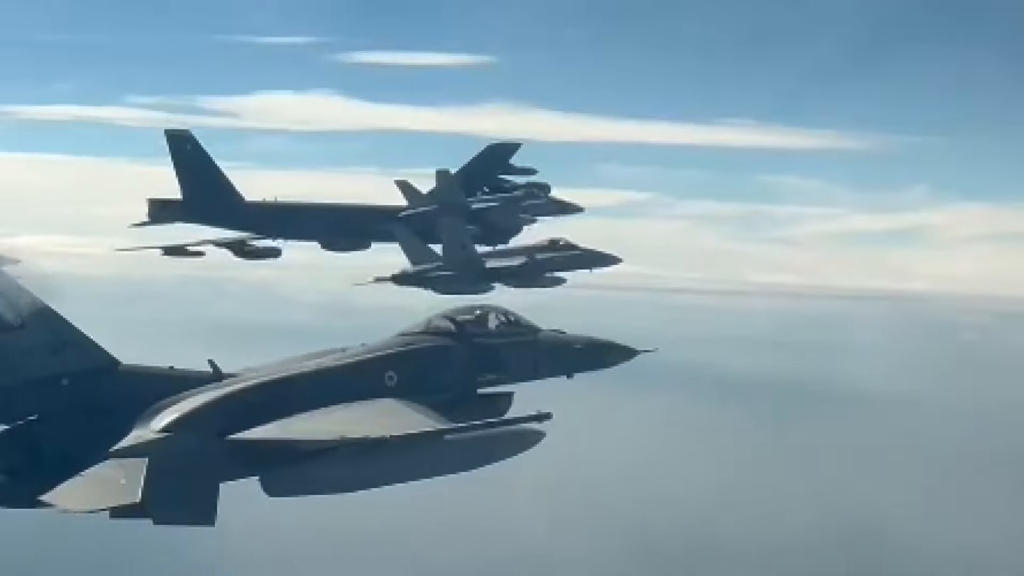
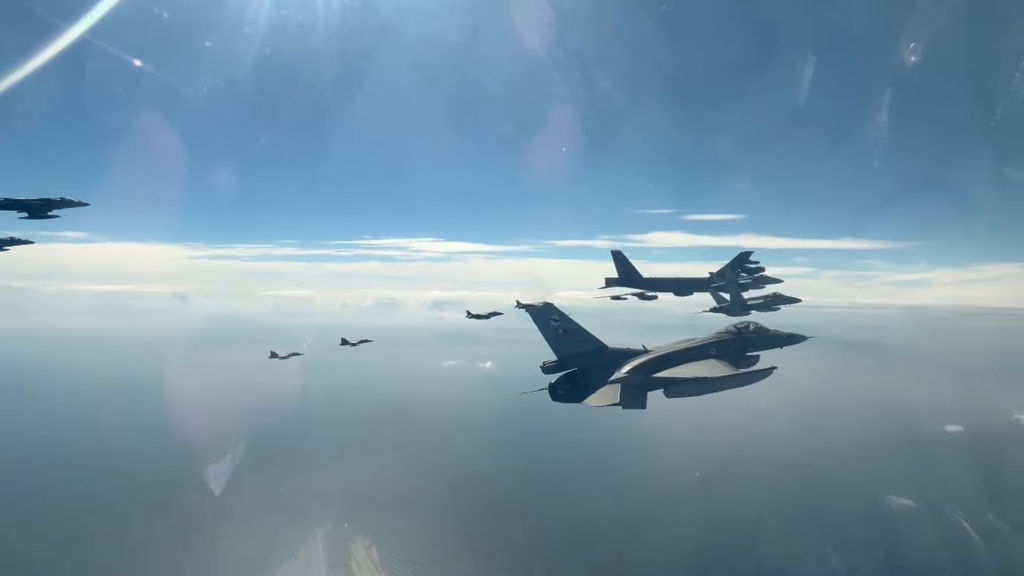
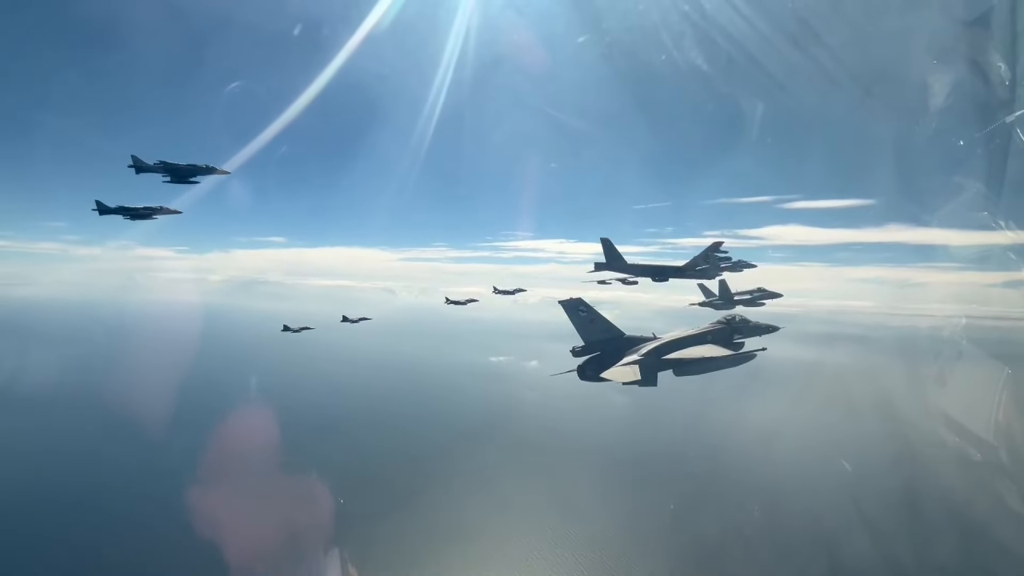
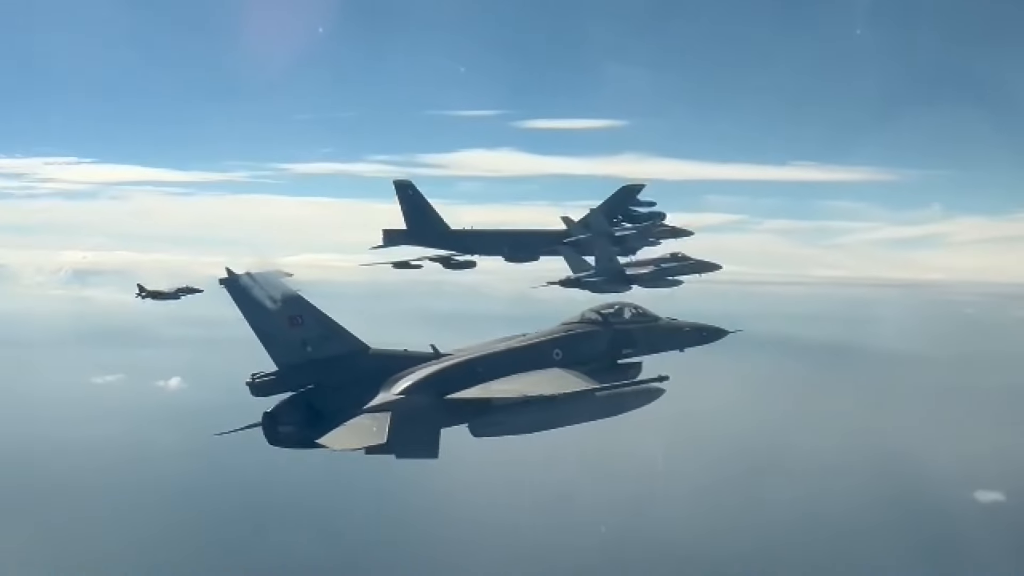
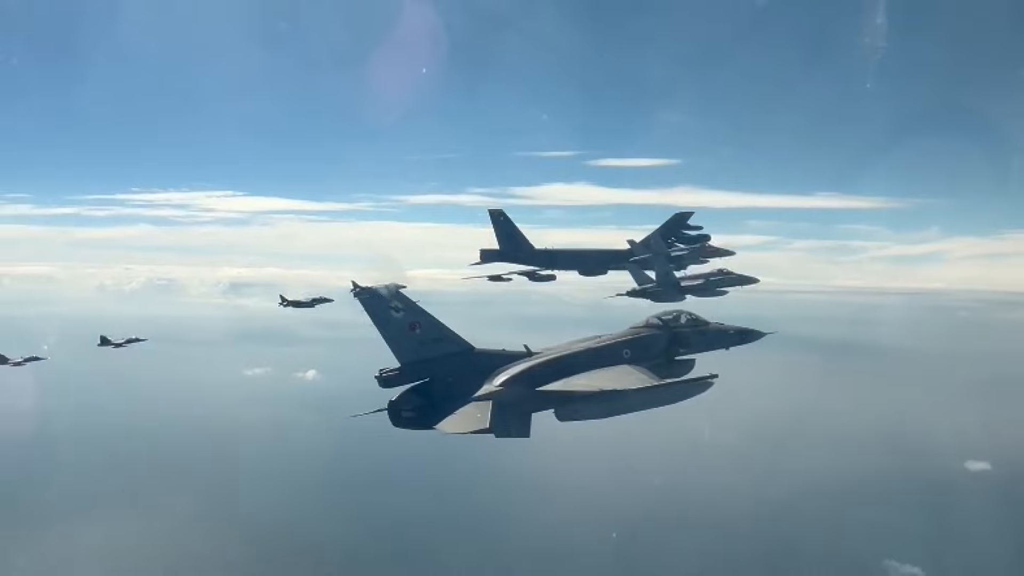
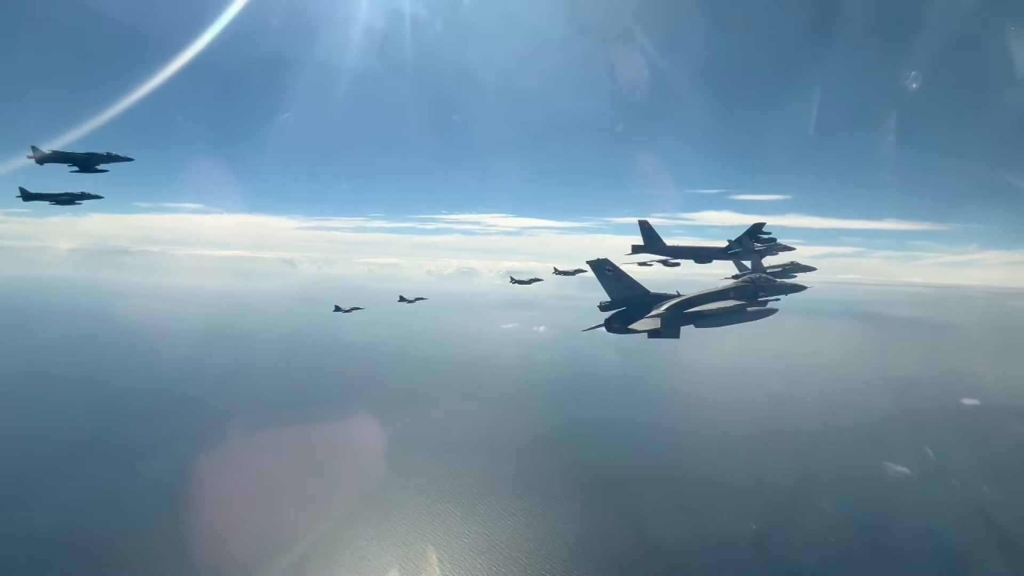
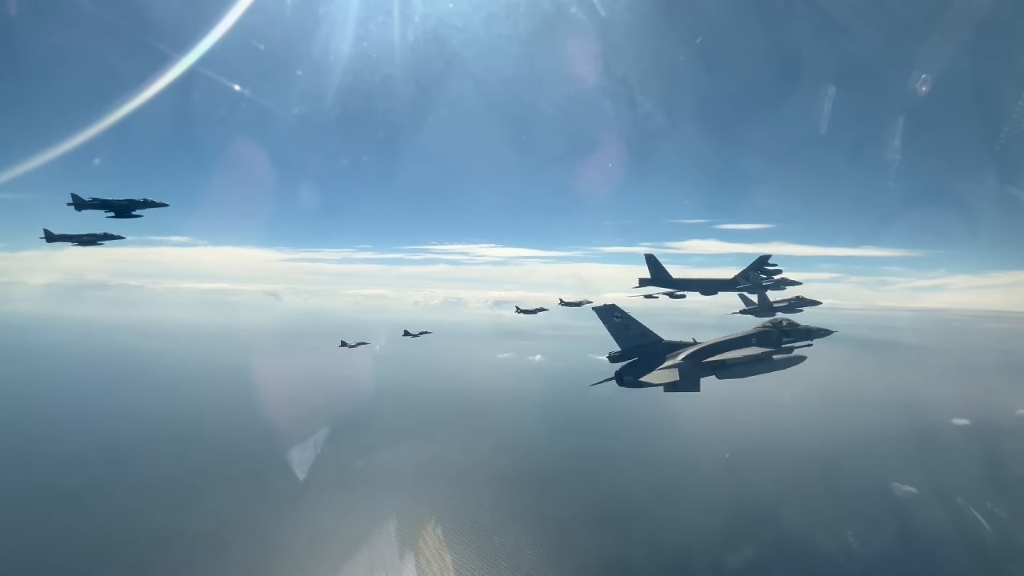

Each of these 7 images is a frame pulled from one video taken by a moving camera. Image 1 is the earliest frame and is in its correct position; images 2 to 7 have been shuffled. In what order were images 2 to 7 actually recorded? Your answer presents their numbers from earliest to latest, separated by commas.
4, 5, 2, 7, 6, 3
